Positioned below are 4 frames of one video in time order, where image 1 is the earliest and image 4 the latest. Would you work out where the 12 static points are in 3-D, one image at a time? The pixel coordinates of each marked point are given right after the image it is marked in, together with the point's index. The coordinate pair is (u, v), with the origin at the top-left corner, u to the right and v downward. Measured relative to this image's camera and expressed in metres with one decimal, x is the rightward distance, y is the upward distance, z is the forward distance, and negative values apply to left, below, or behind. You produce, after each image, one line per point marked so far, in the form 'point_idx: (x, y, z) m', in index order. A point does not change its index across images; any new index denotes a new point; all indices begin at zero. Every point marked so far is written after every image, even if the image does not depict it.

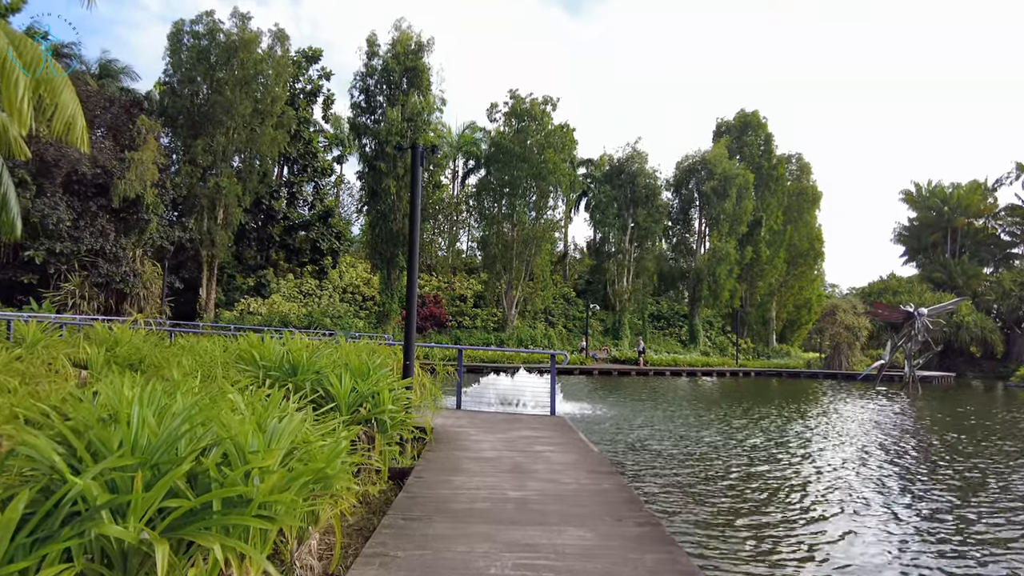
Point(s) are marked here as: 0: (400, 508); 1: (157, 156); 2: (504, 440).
0: (-0.6, -1.1, +3.4) m
1: (-9.8, +3.6, +18.5) m
2: (-0.1, -1.2, +5.3) m
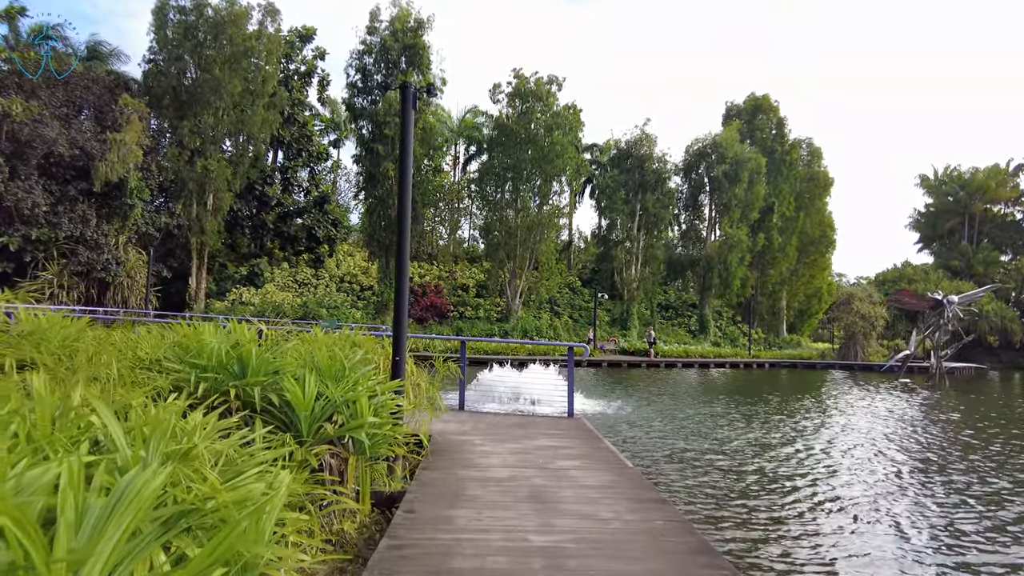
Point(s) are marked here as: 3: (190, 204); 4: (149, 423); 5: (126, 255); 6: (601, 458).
0: (-0.5, -1.0, +2.4) m
1: (-9.7, +3.9, +17.4) m
2: (0.0, -1.1, +4.3) m
3: (-9.5, +2.5, +19.6) m
4: (-1.0, -0.4, +1.8) m
5: (-10.0, +0.9, +17.1) m
6: (+0.6, -1.1, +4.2) m
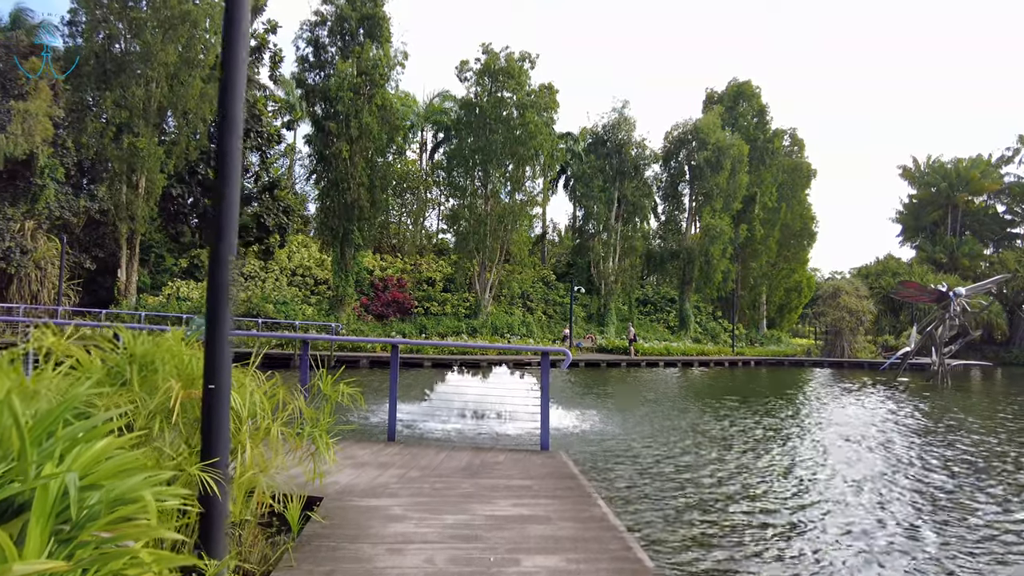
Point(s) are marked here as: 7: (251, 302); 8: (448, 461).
0: (-0.6, -0.9, +0.6) m
1: (-10.5, +4.1, +15.2) m
2: (-0.2, -1.0, +2.6) m
3: (-10.4, +2.7, +17.4) m
4: (-1.1, -0.3, 0.0) m
5: (-10.7, +1.0, +14.9) m
6: (+0.3, -1.0, +2.4) m
7: (-7.4, -0.4, +18.8) m
8: (-0.4, -1.0, +3.9) m
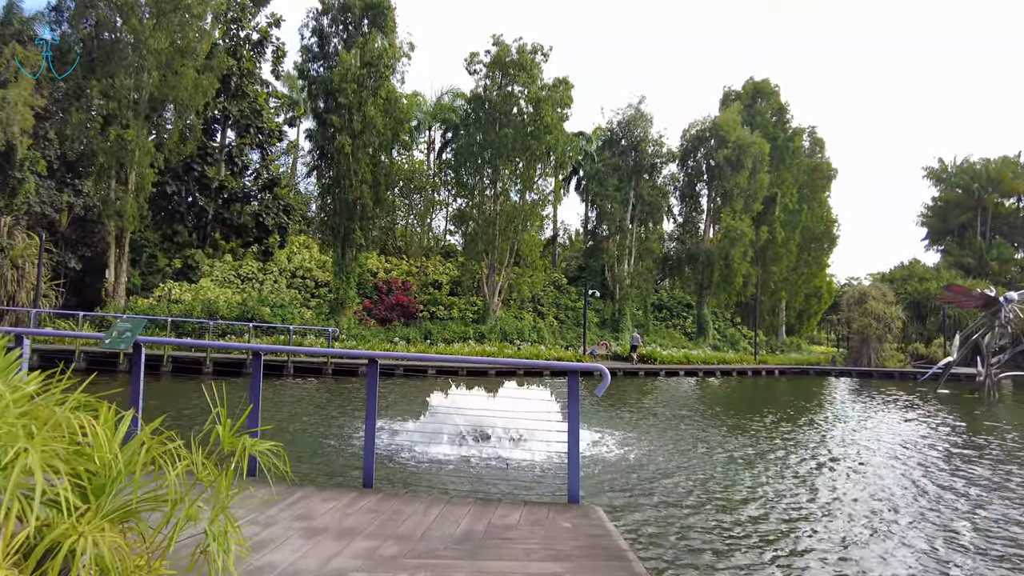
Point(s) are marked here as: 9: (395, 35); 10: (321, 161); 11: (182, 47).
0: (-0.6, -0.8, -0.5) m
1: (-10.2, +4.1, +14.3) m
2: (-0.2, -0.9, +1.4) m
3: (-10.1, +2.6, +16.5) m
4: (-1.1, -0.2, -1.1) m
5: (-10.5, +1.0, +14.0) m
6: (+0.4, -0.9, +1.3) m
7: (-7.1, -0.5, +17.8) m
8: (-0.3, -1.0, +2.8) m
9: (-3.4, +7.4, +19.2) m
10: (-5.4, +3.6, +19.1) m
11: (-8.2, +6.0, +16.6) m
